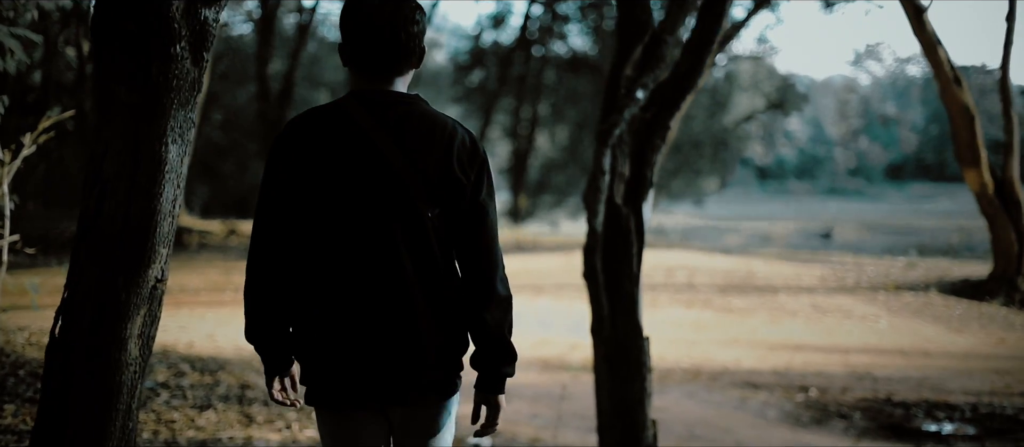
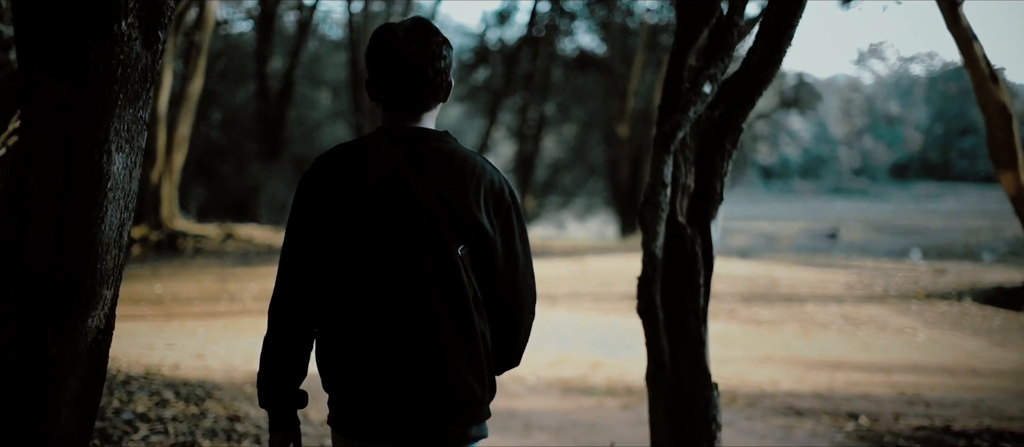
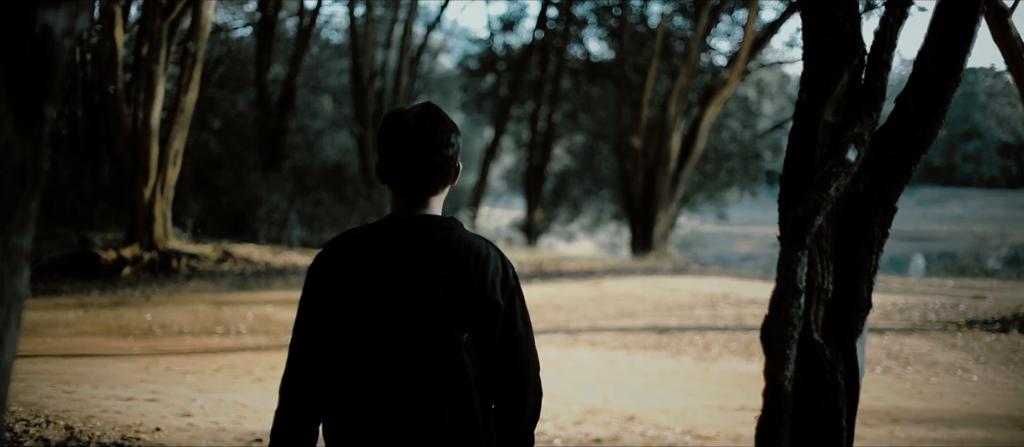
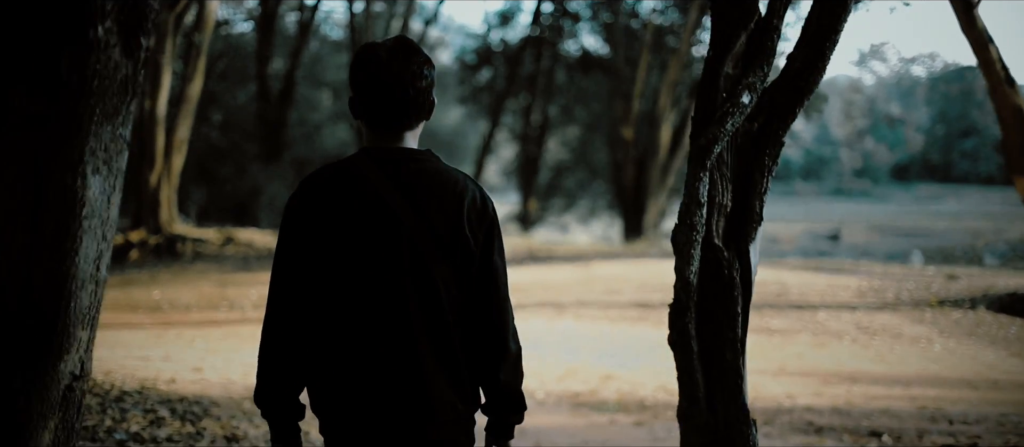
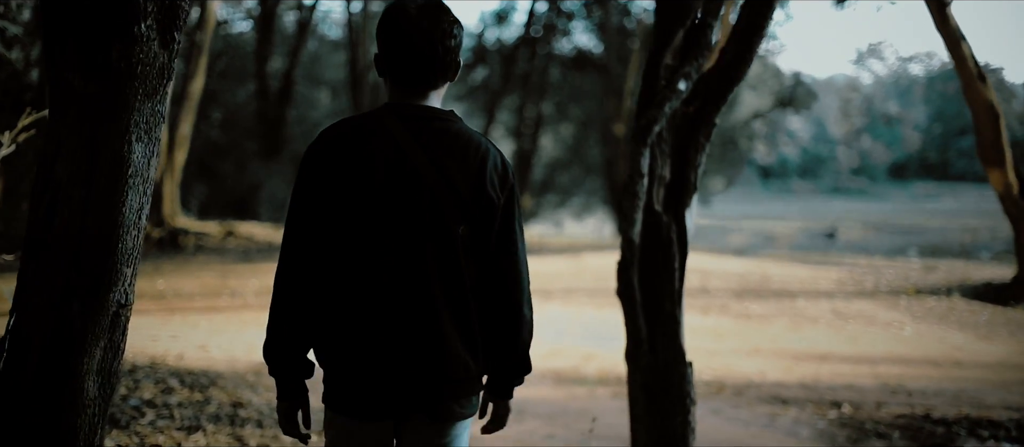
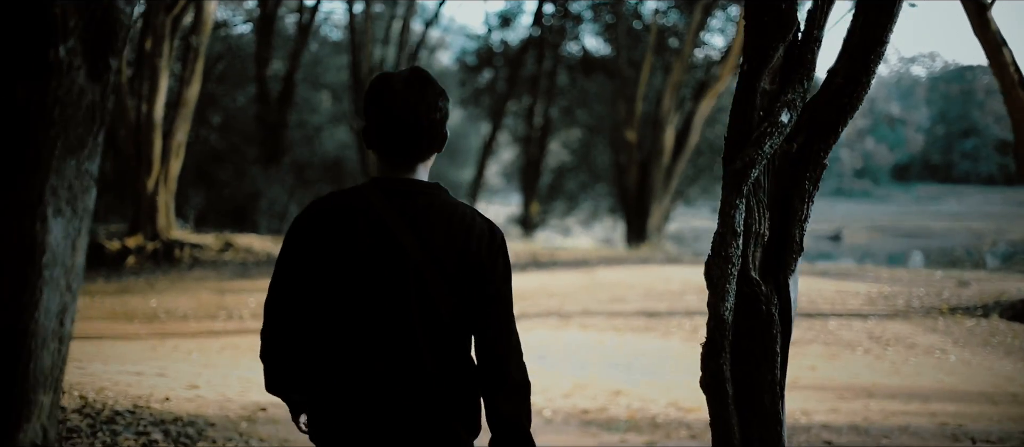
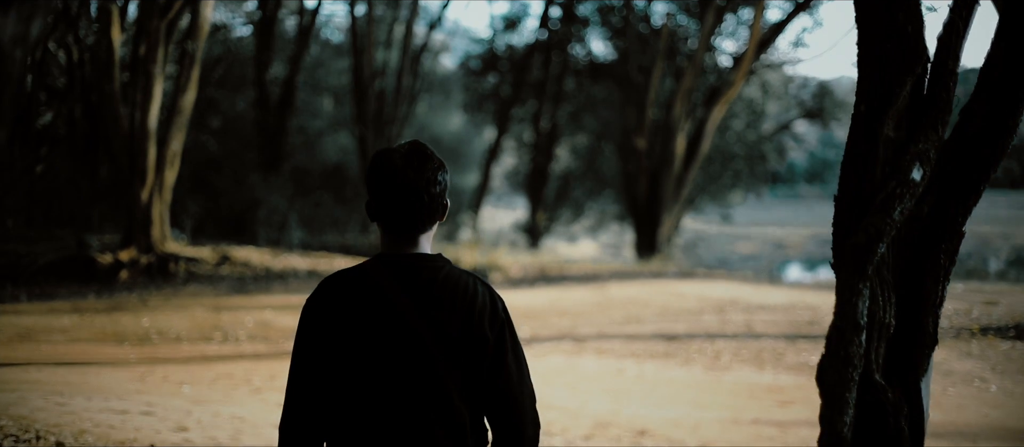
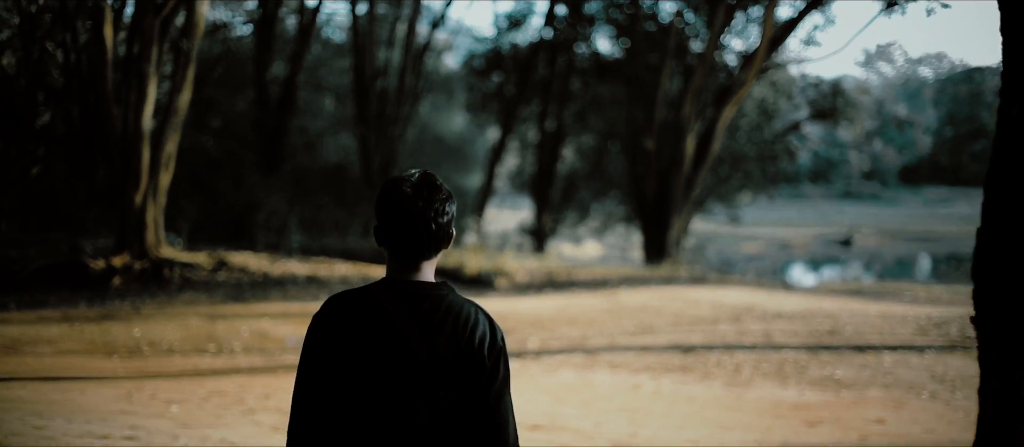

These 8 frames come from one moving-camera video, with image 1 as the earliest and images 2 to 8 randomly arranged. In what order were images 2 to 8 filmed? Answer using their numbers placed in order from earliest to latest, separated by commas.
5, 2, 4, 6, 3, 7, 8
